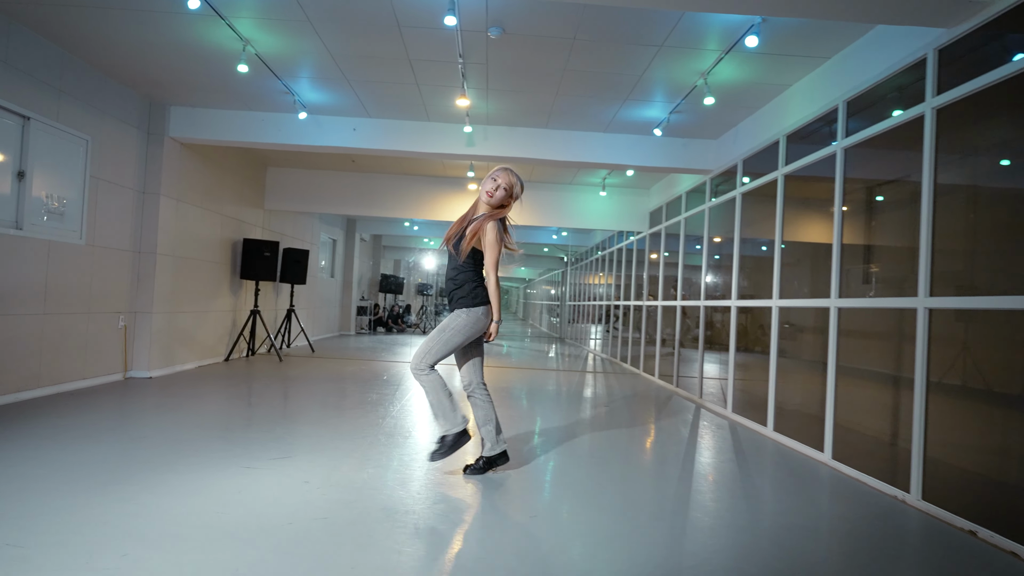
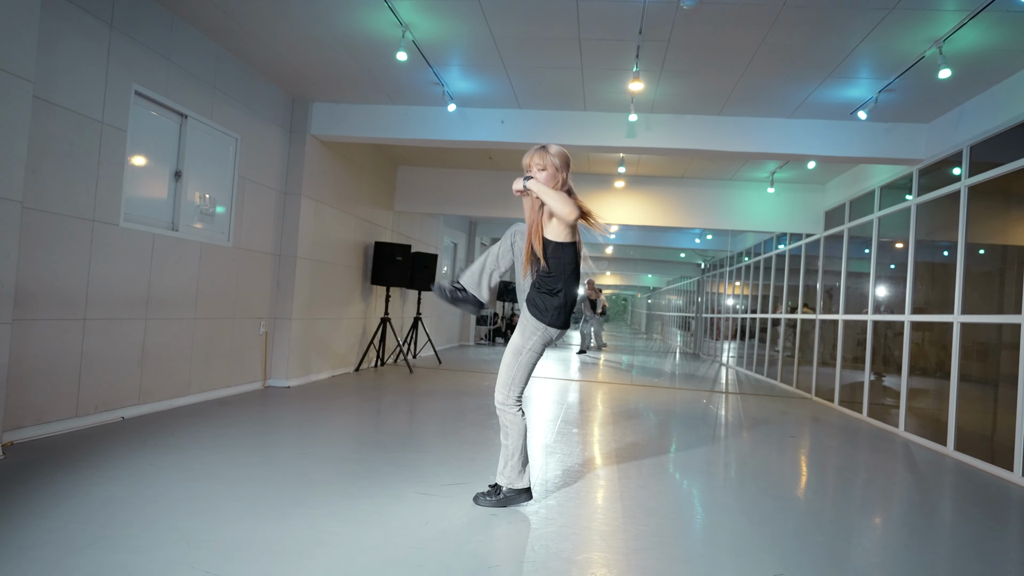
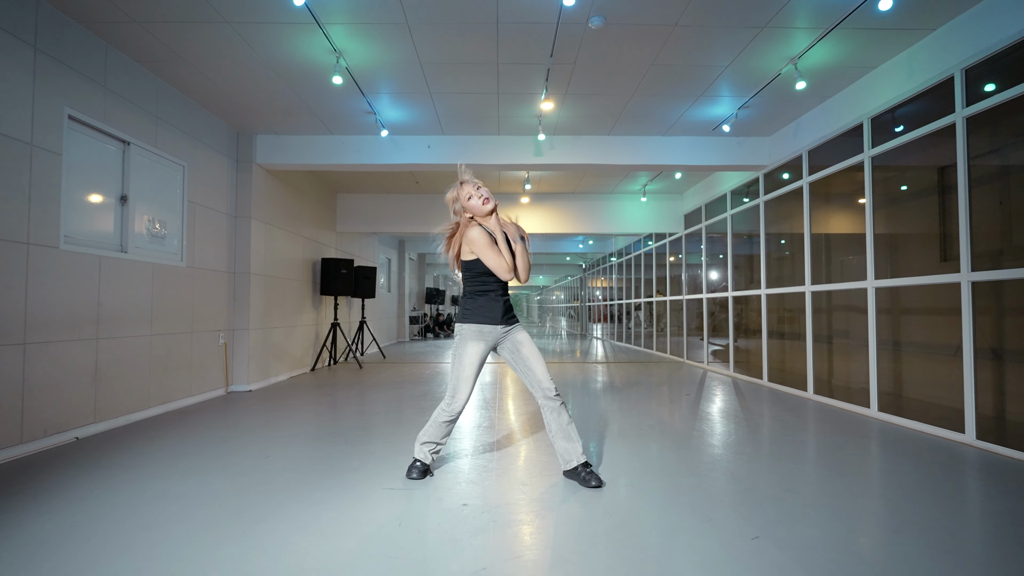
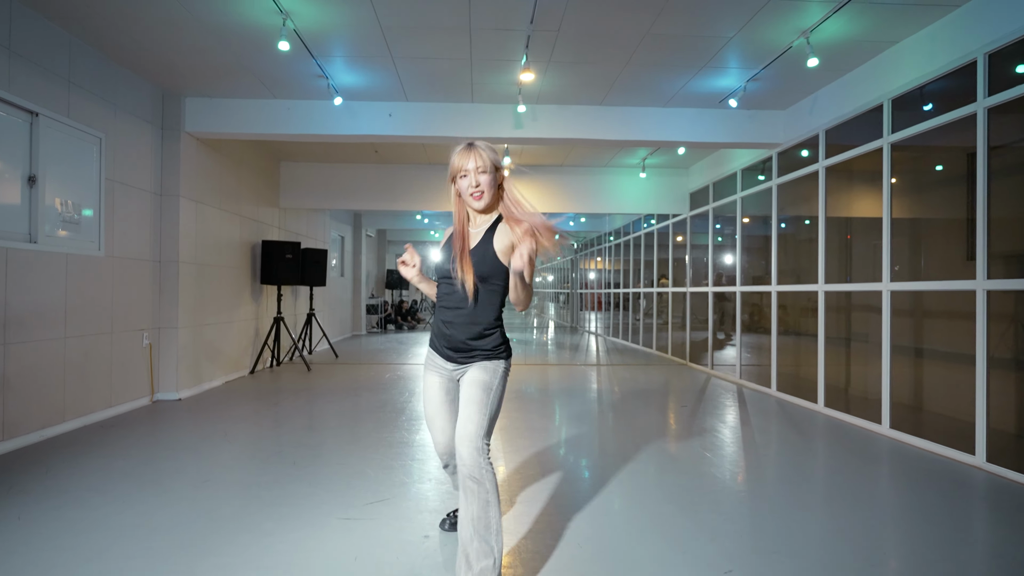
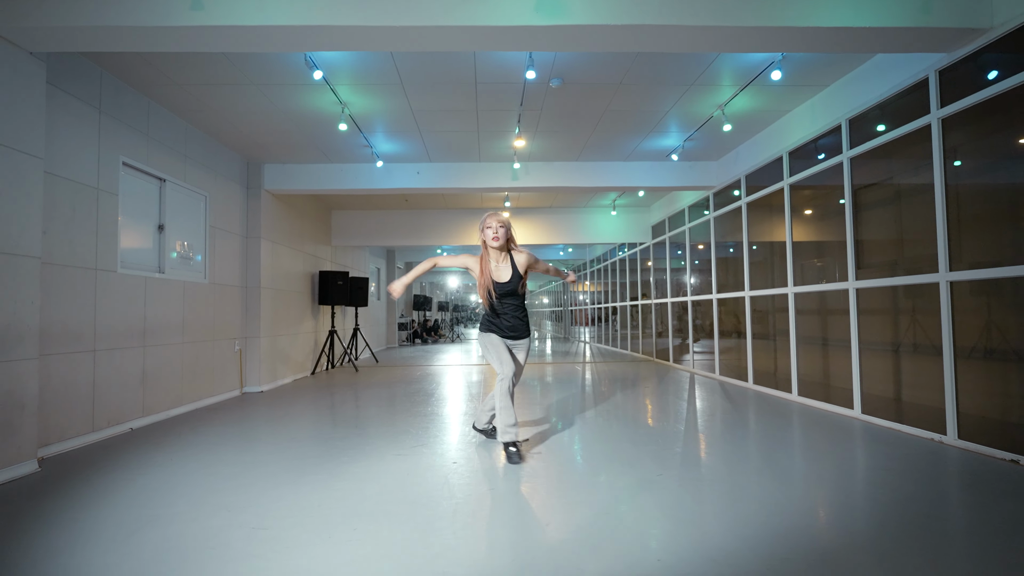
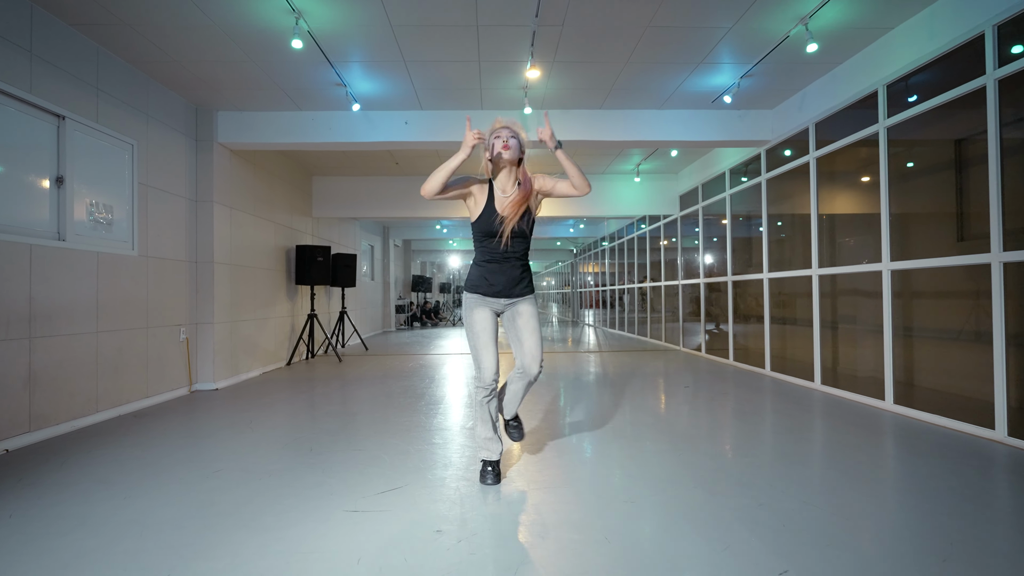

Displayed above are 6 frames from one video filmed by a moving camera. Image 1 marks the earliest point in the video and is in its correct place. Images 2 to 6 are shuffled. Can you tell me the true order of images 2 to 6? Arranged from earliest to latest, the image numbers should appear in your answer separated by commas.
2, 4, 5, 6, 3
